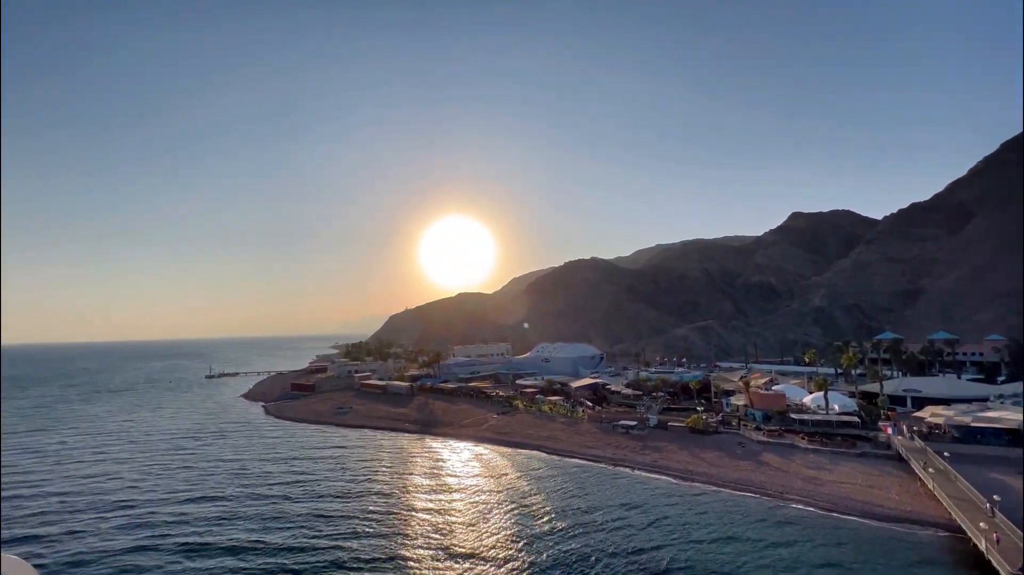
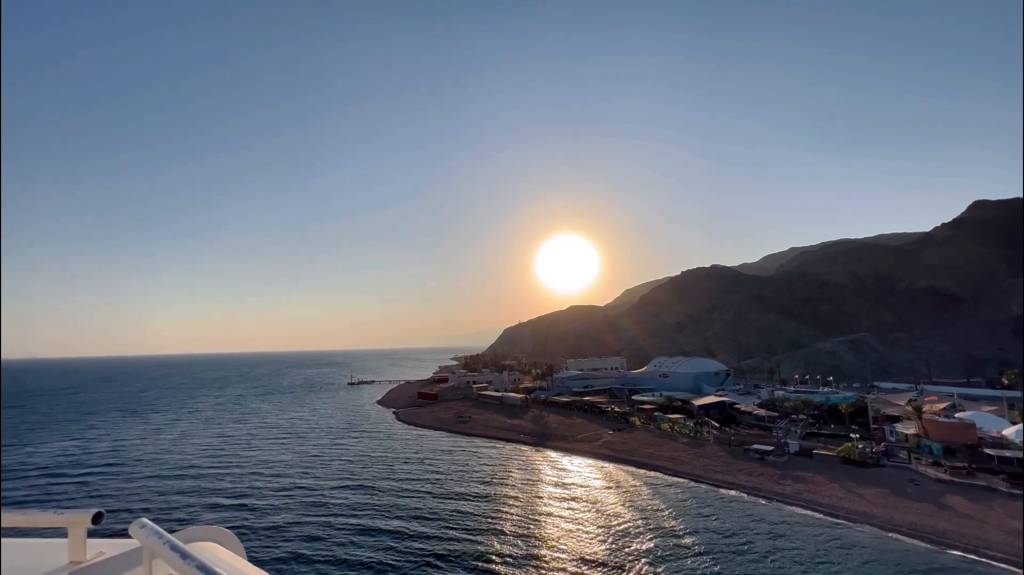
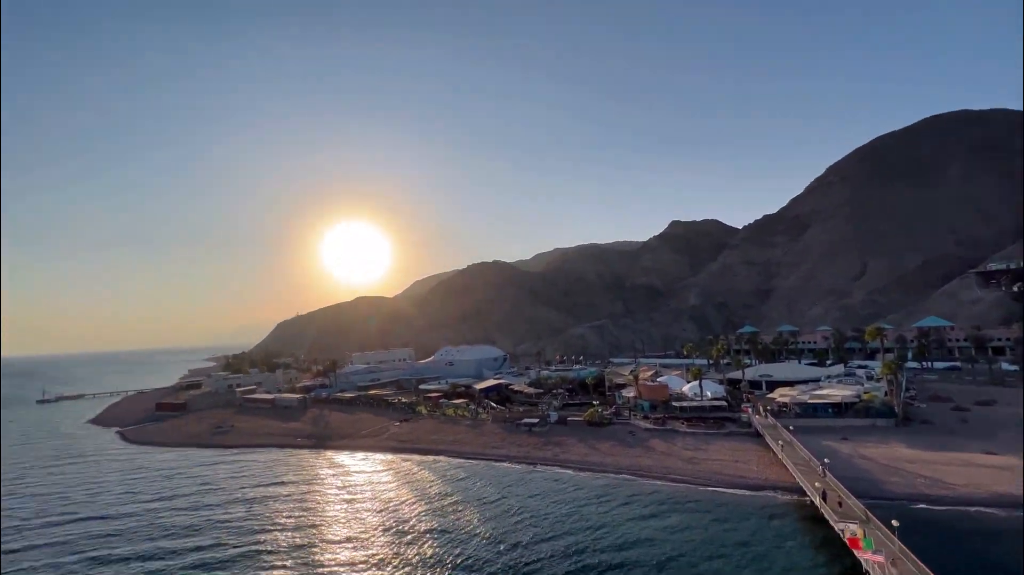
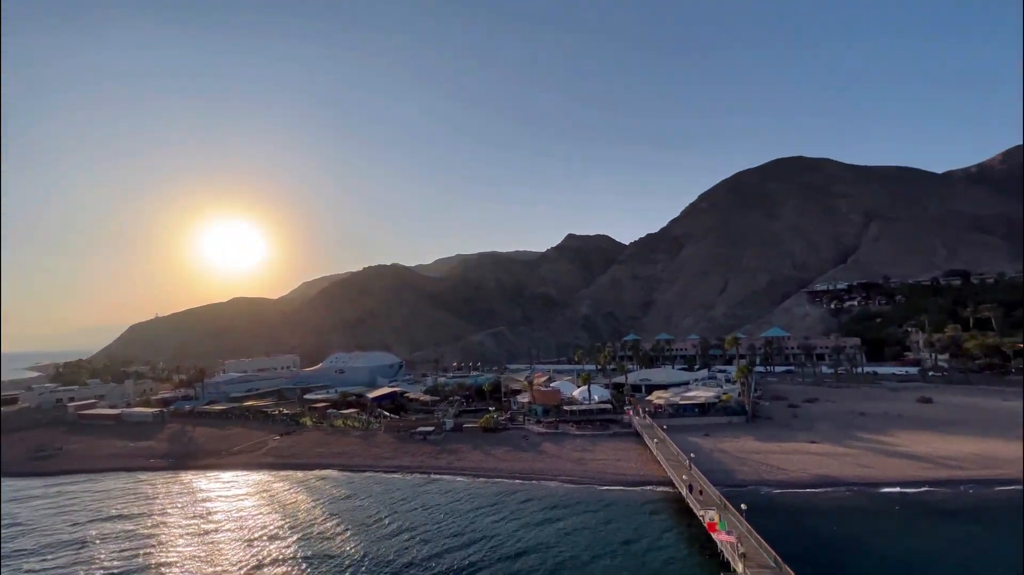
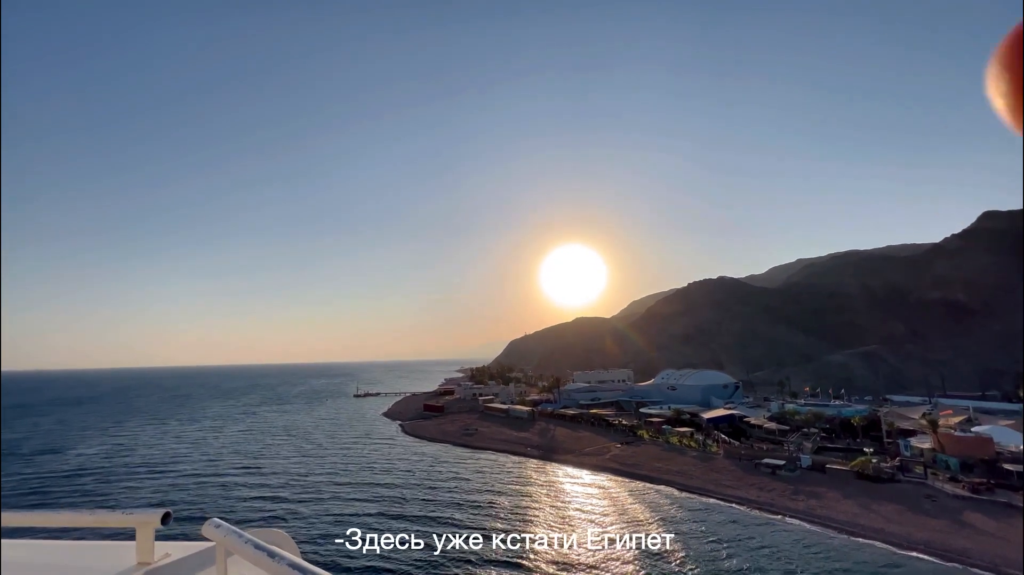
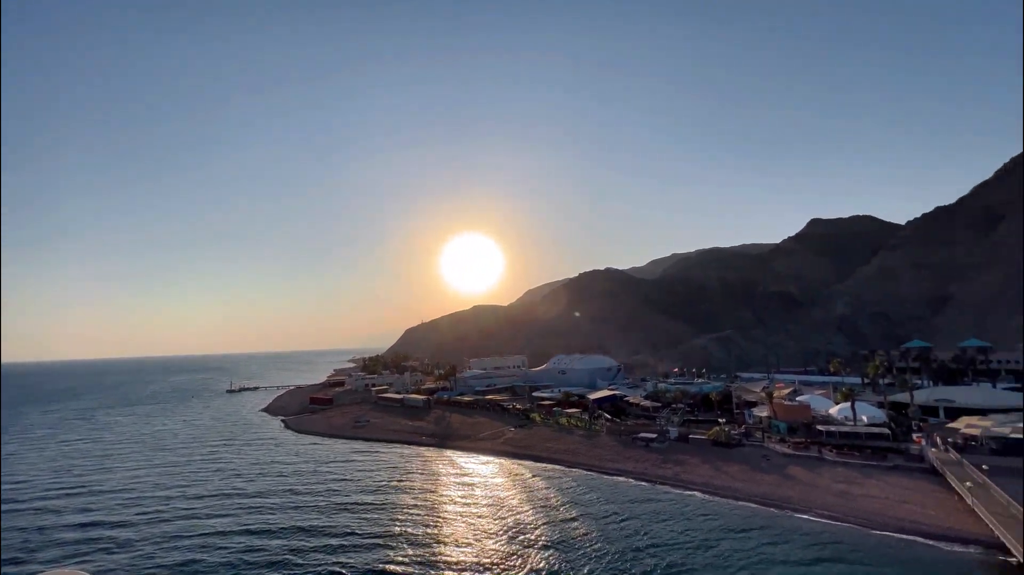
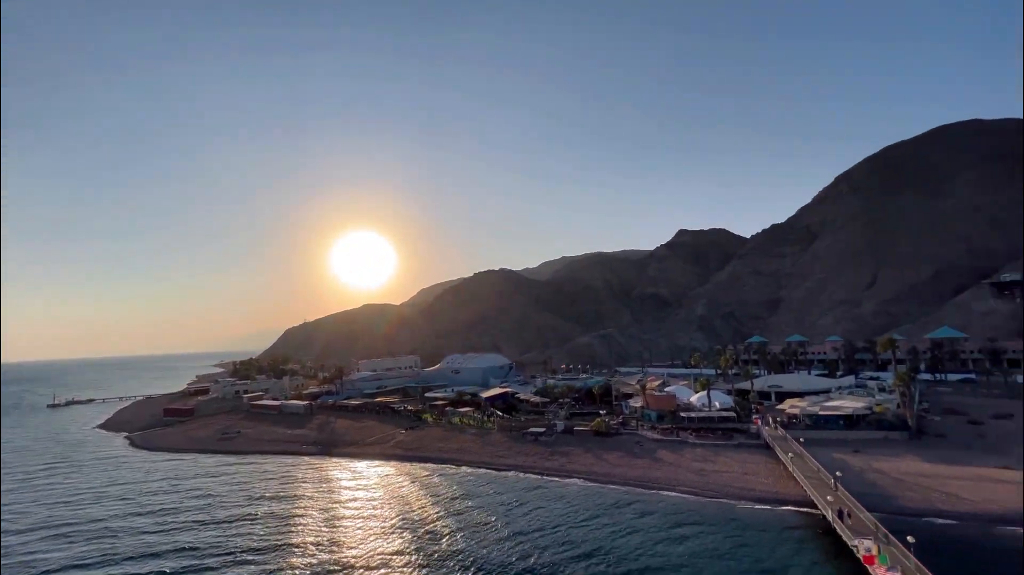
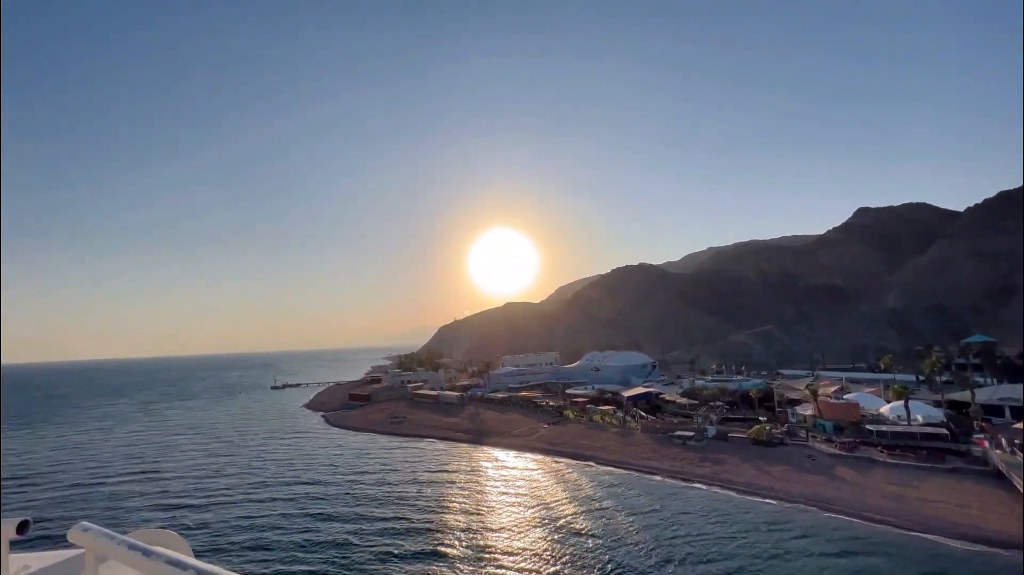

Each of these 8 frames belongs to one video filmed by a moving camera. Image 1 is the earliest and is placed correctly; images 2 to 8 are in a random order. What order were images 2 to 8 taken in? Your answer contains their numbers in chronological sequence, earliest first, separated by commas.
2, 6, 7, 4, 3, 8, 5
